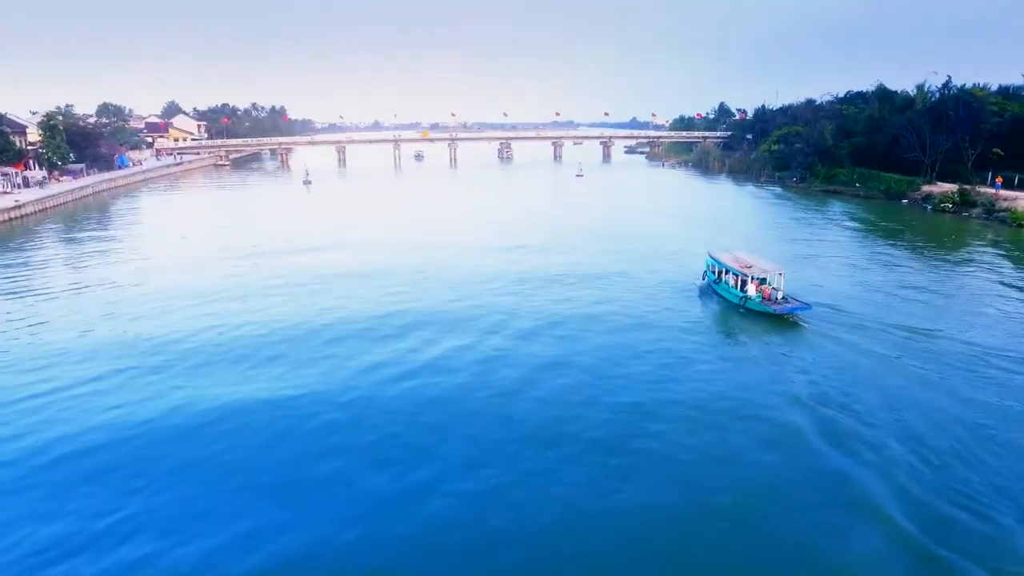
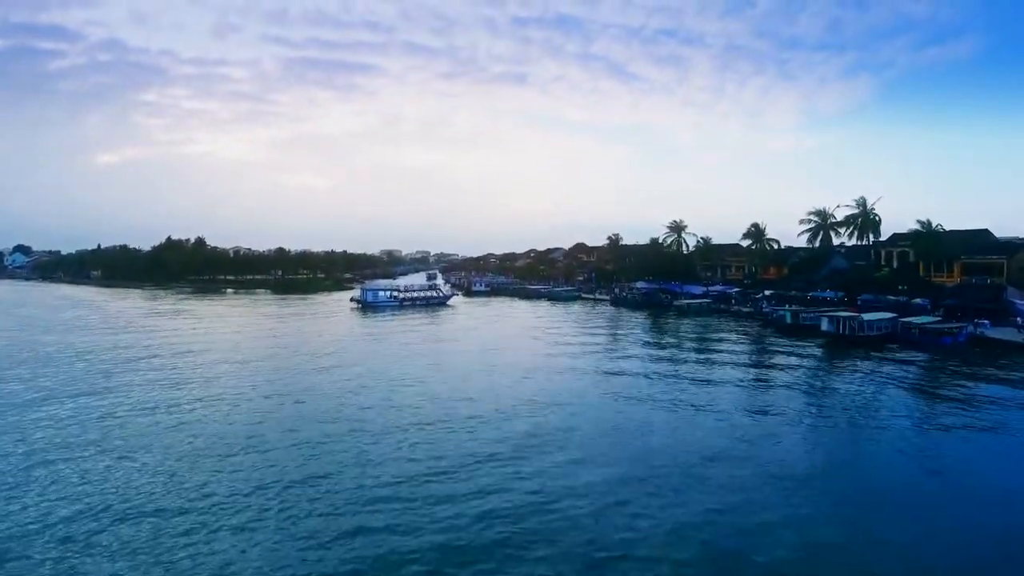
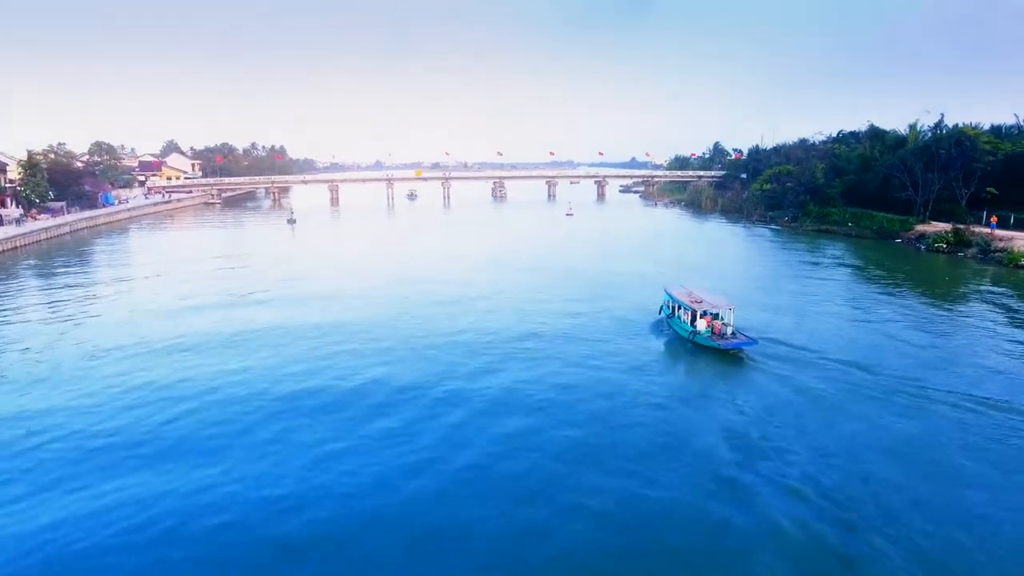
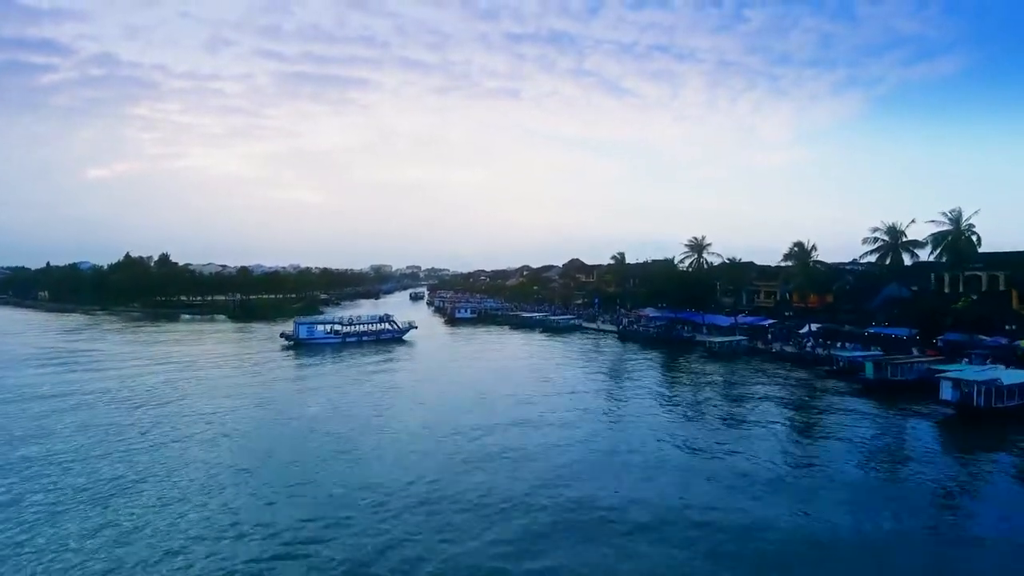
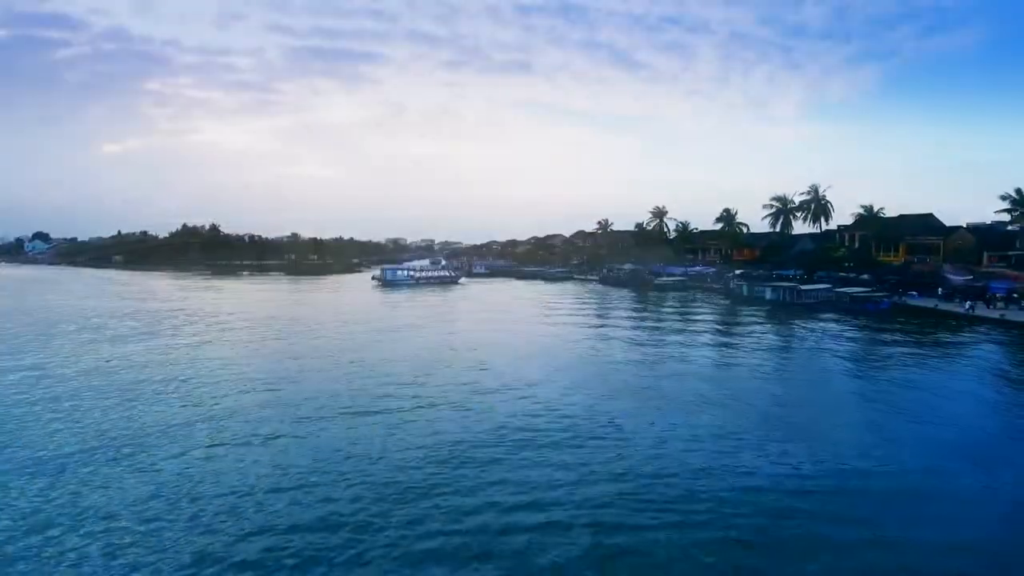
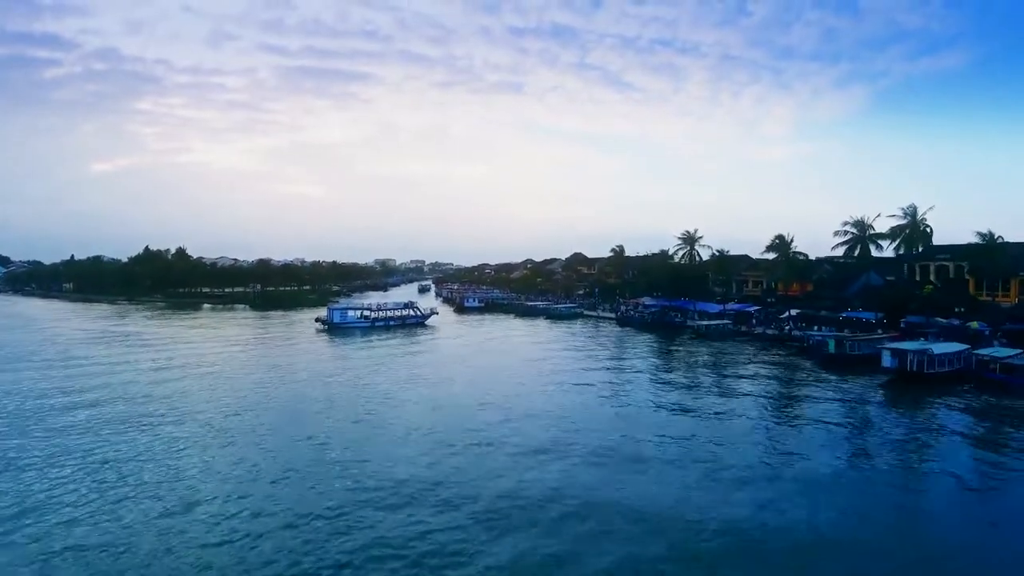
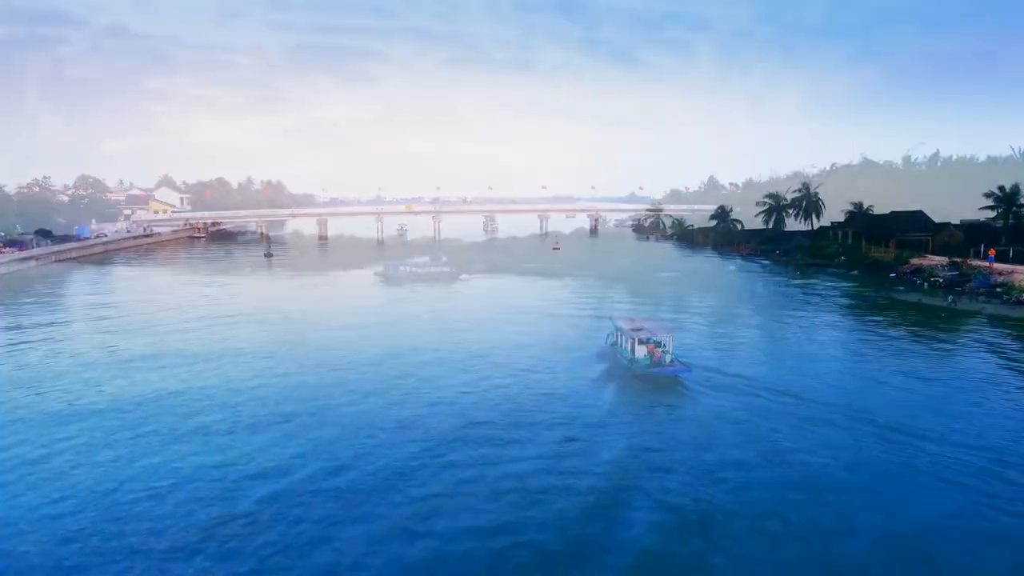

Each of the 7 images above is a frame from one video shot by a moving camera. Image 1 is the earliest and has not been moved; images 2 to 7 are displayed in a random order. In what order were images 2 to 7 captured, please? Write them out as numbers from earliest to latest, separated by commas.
3, 7, 5, 2, 6, 4
